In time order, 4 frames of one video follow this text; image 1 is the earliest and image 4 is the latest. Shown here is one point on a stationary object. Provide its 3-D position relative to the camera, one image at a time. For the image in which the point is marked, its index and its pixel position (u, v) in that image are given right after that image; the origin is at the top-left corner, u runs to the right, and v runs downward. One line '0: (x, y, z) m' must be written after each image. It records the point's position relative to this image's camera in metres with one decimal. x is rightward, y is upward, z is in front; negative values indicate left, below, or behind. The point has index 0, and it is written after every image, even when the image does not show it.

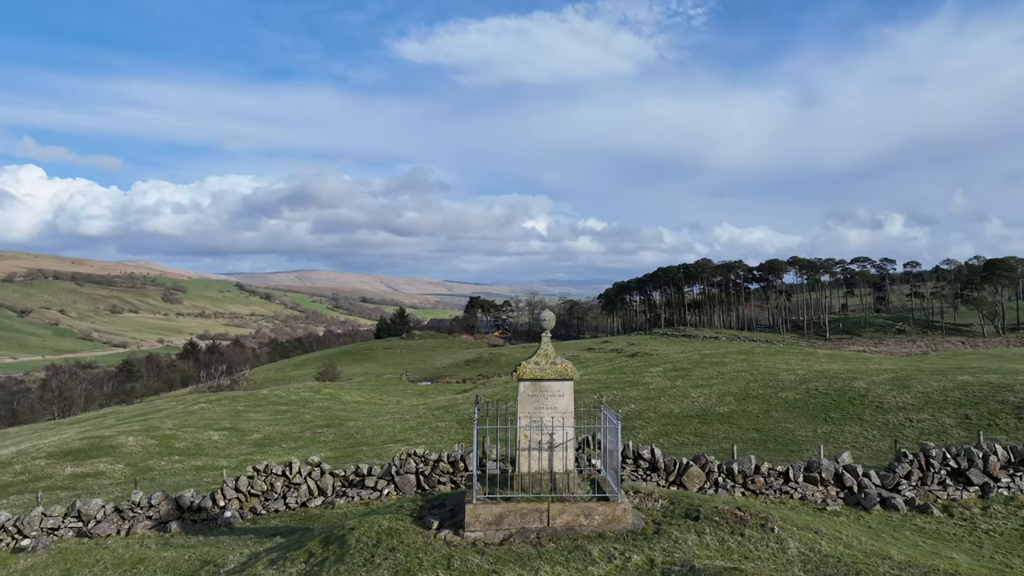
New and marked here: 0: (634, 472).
0: (+3.2, -4.7, +17.9) m
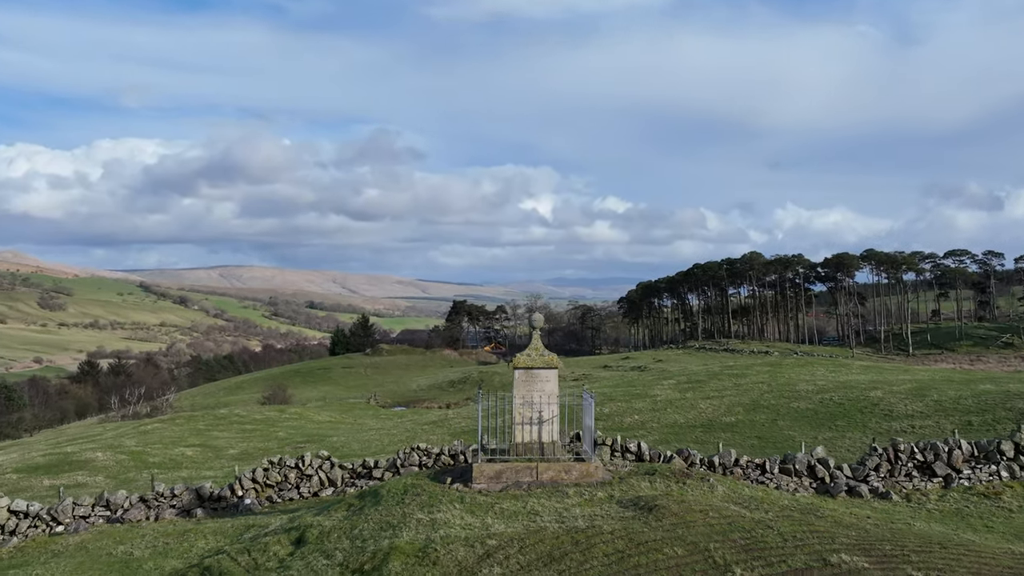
0: (+3.0, -4.8, +19.7) m
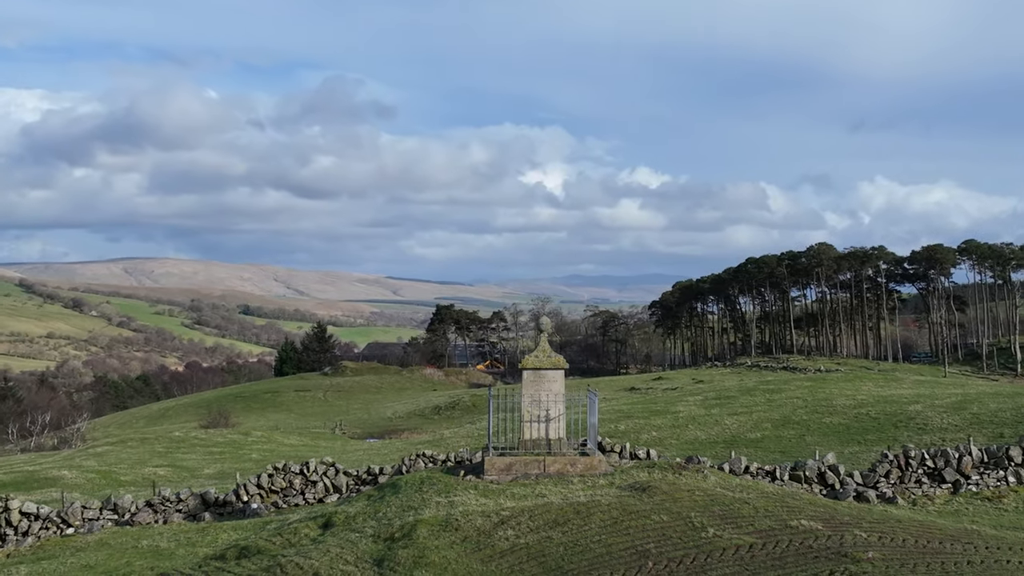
0: (+3.4, -5.0, +20.4) m
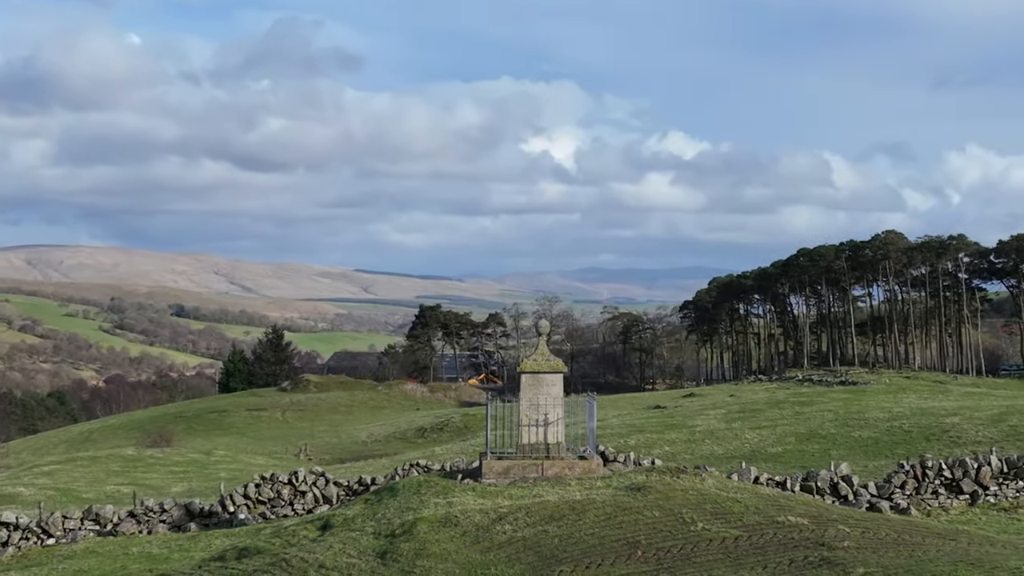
0: (+3.3, -5.1, +19.2) m
